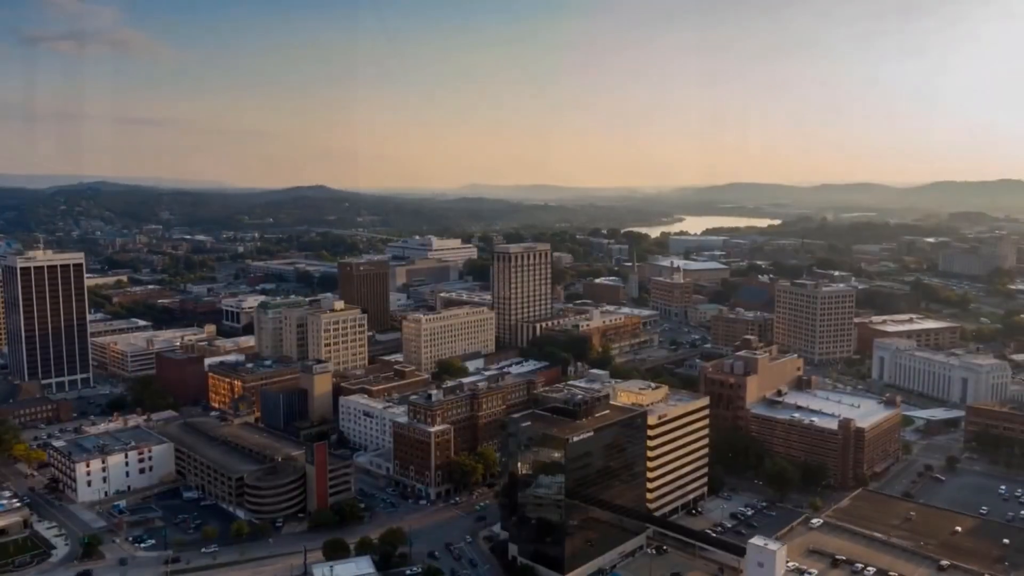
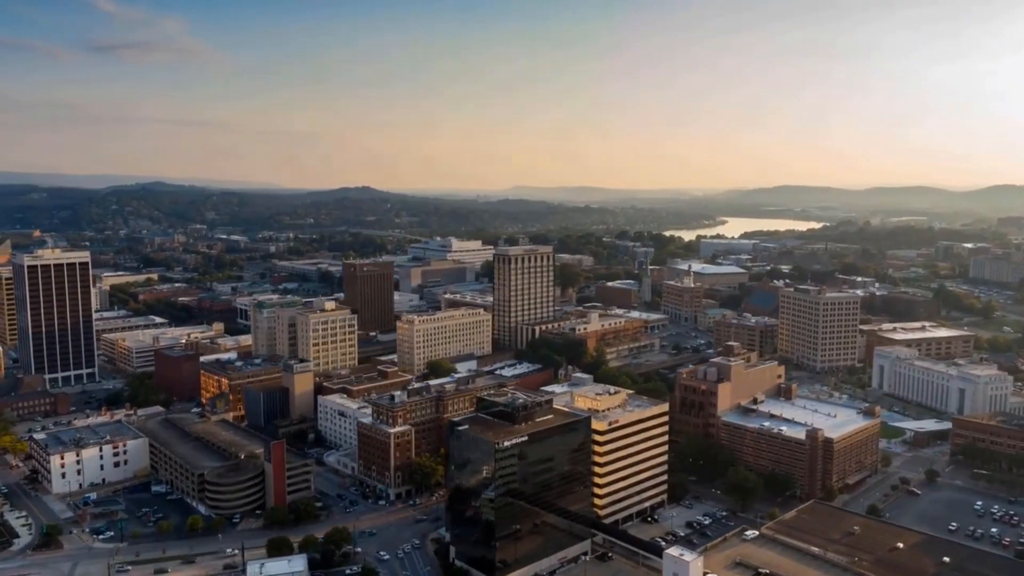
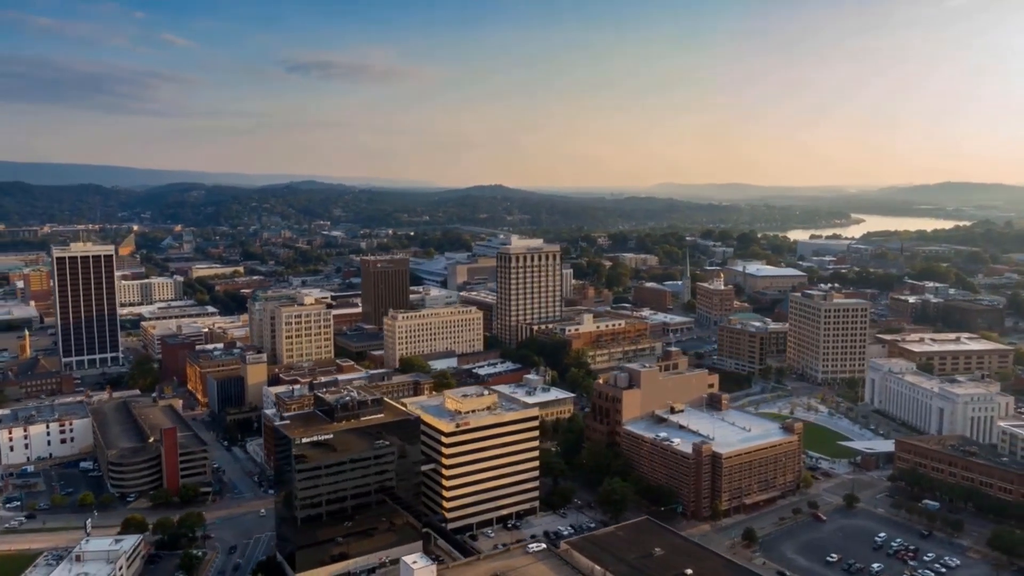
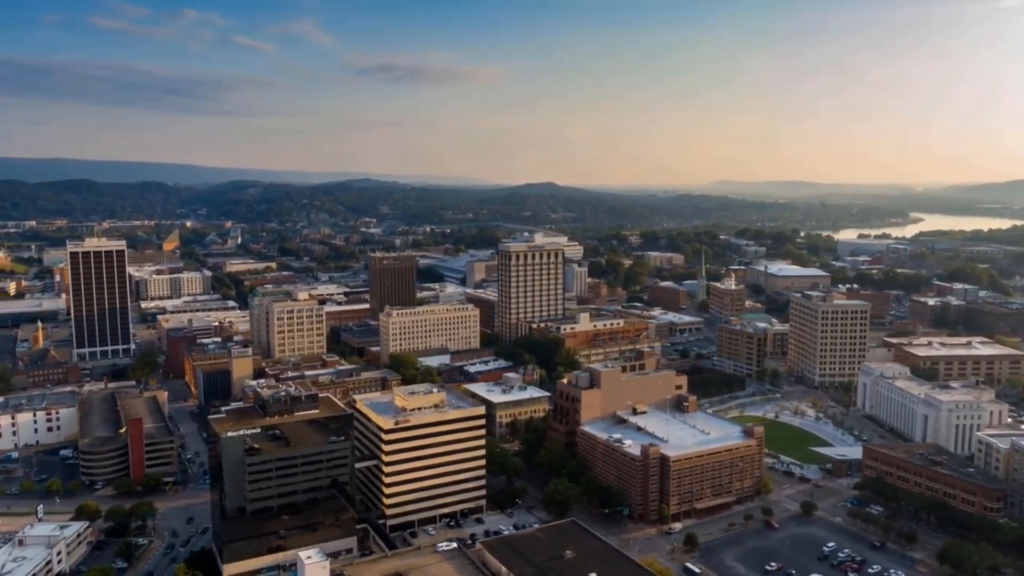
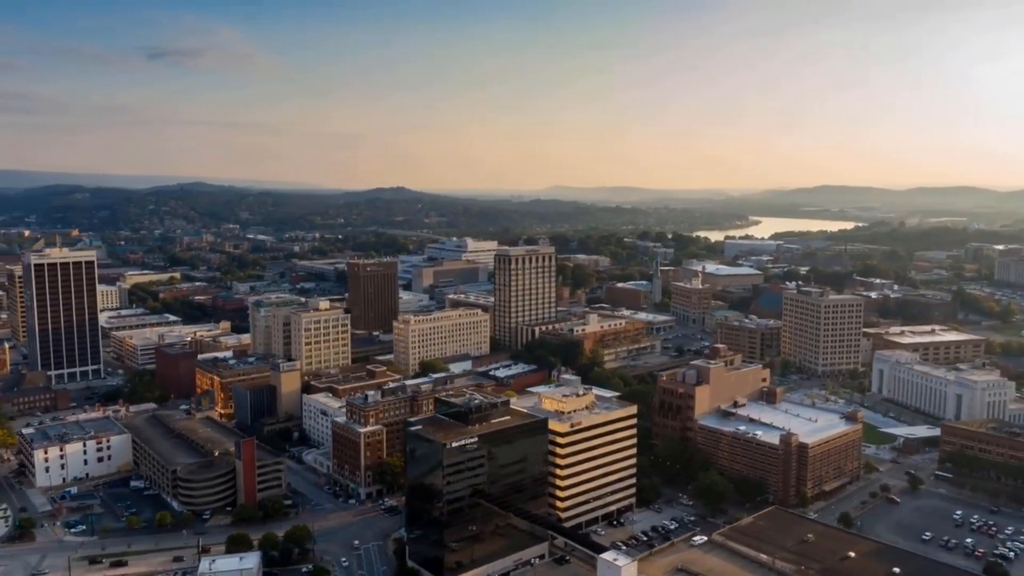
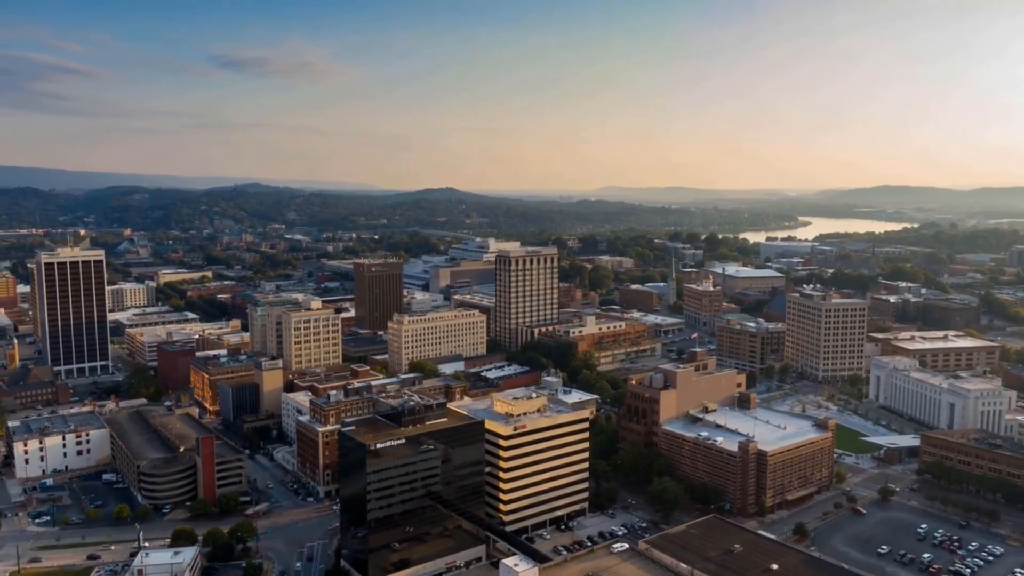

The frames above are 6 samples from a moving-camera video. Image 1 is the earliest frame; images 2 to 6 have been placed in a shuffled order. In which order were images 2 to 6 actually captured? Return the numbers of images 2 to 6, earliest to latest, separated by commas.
2, 5, 6, 3, 4
